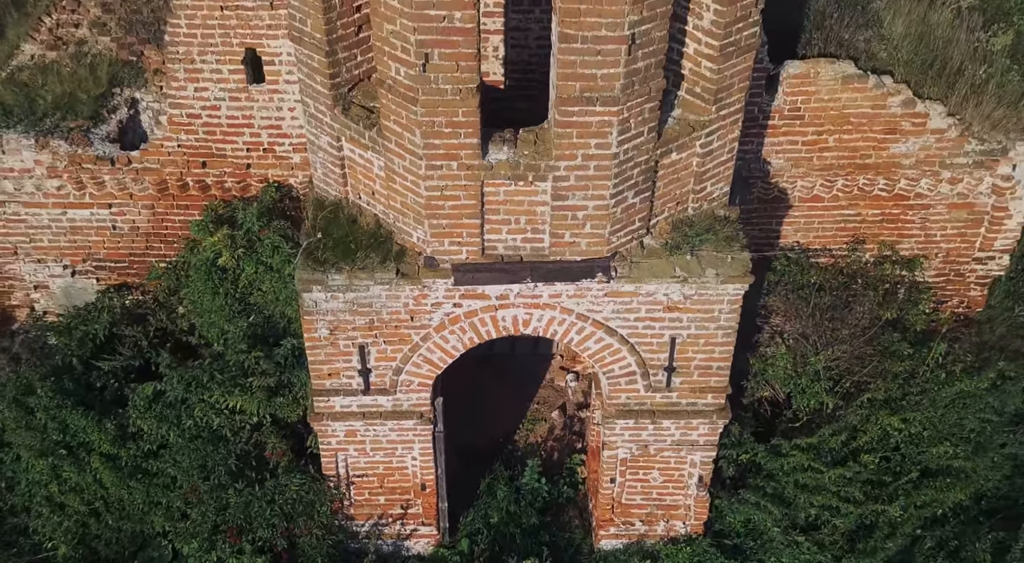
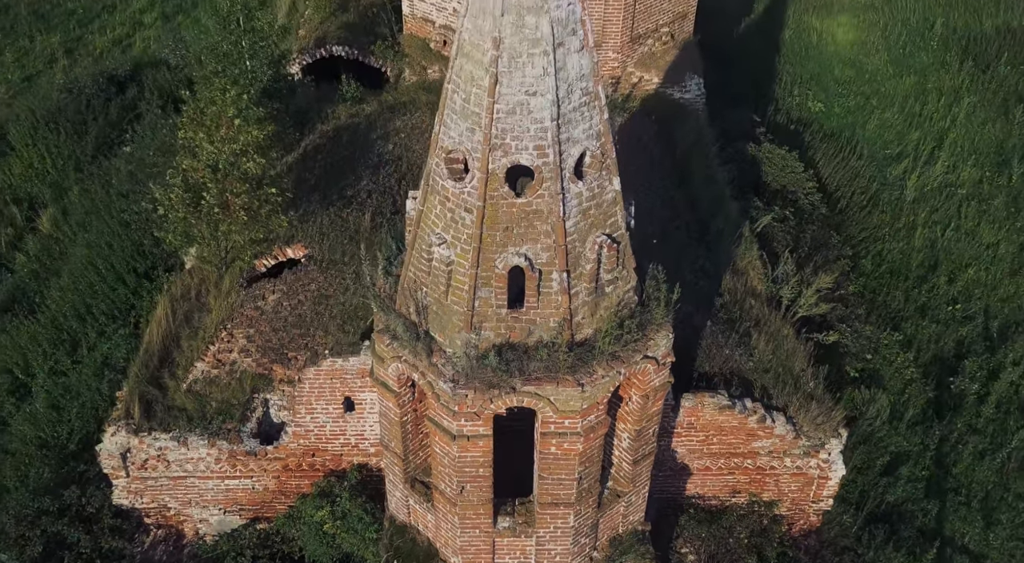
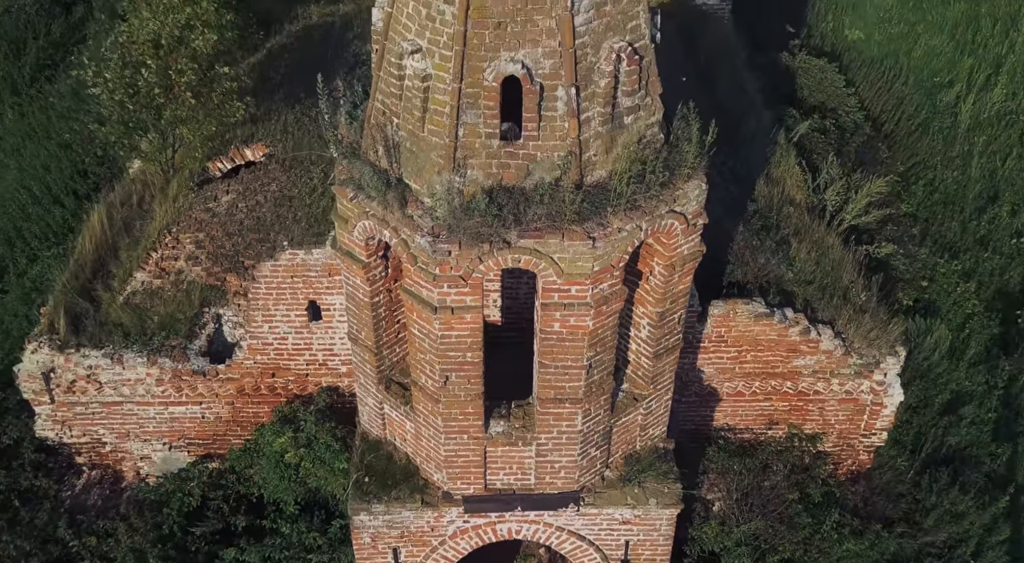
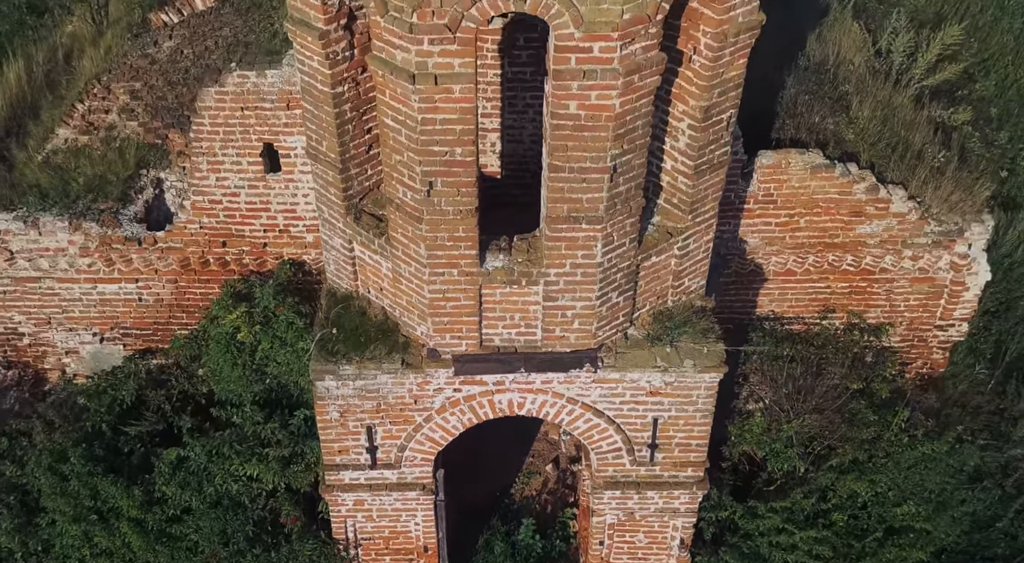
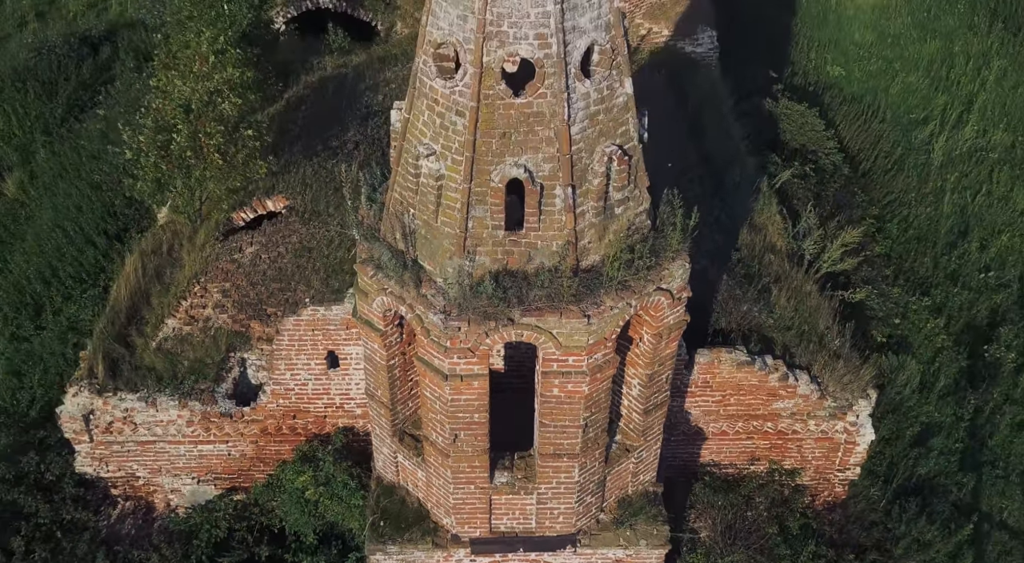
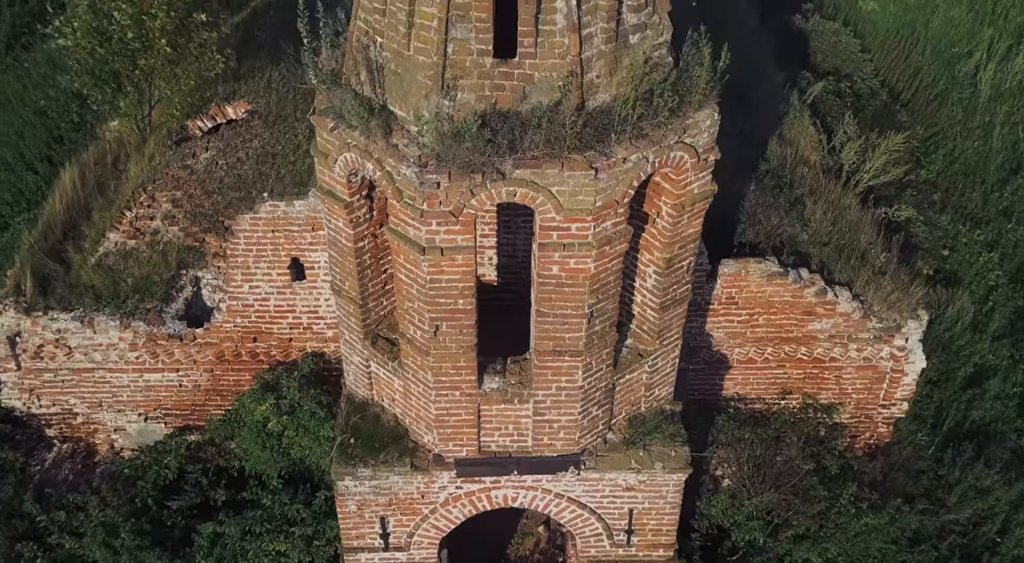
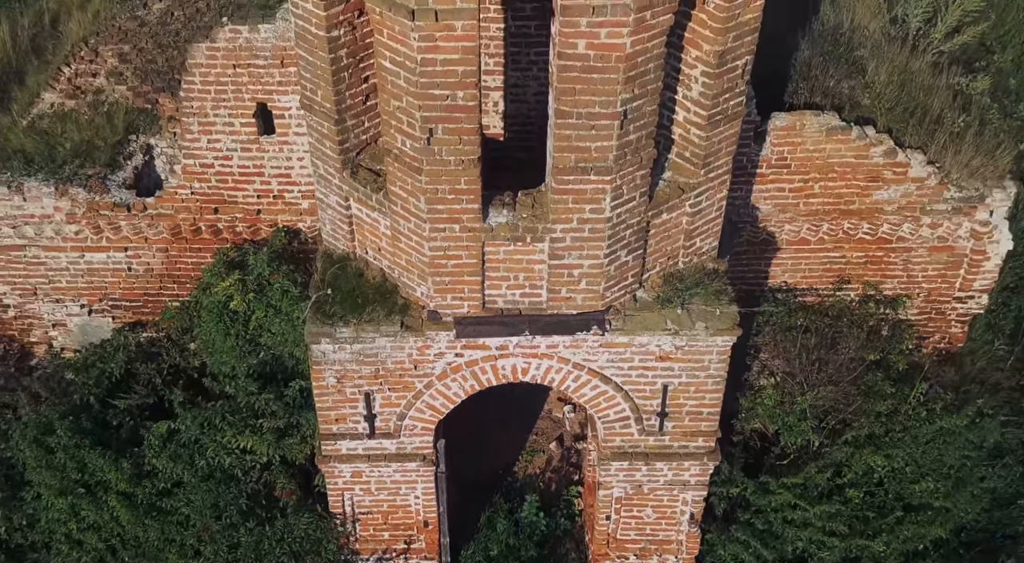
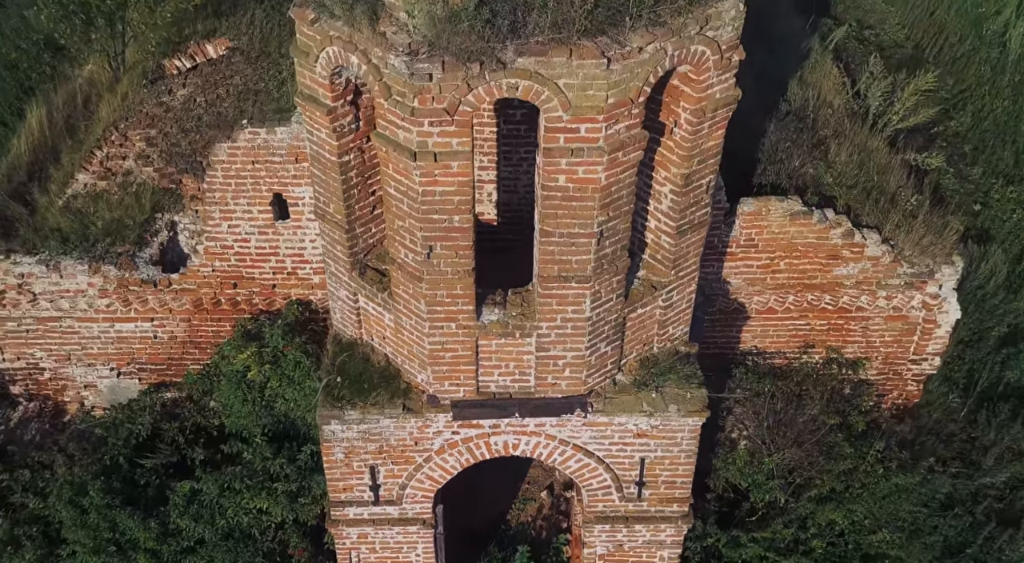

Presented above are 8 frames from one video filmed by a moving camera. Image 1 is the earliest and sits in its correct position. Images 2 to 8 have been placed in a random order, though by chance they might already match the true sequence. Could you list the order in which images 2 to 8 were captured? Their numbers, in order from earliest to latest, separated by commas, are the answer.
7, 4, 8, 6, 3, 5, 2
